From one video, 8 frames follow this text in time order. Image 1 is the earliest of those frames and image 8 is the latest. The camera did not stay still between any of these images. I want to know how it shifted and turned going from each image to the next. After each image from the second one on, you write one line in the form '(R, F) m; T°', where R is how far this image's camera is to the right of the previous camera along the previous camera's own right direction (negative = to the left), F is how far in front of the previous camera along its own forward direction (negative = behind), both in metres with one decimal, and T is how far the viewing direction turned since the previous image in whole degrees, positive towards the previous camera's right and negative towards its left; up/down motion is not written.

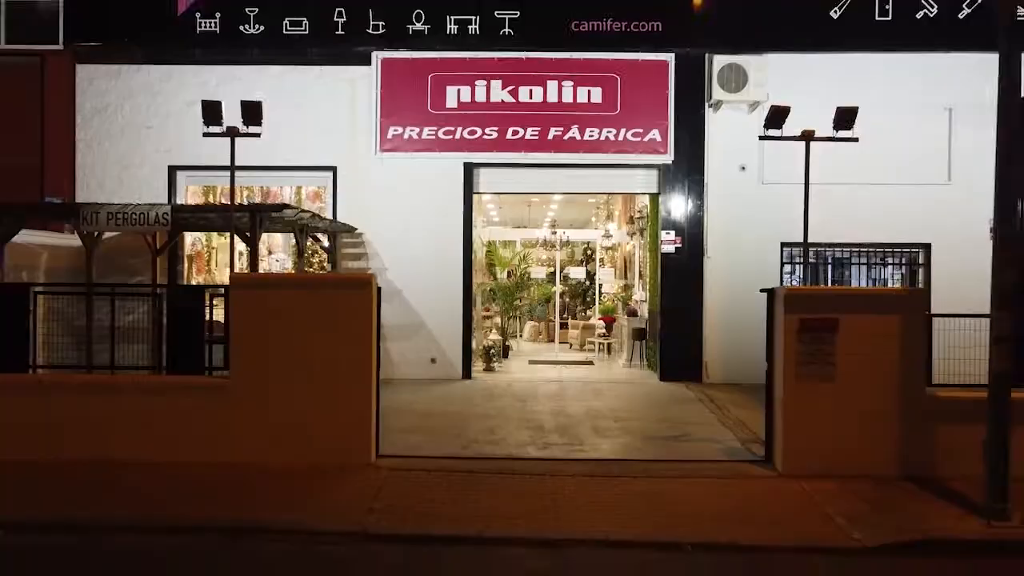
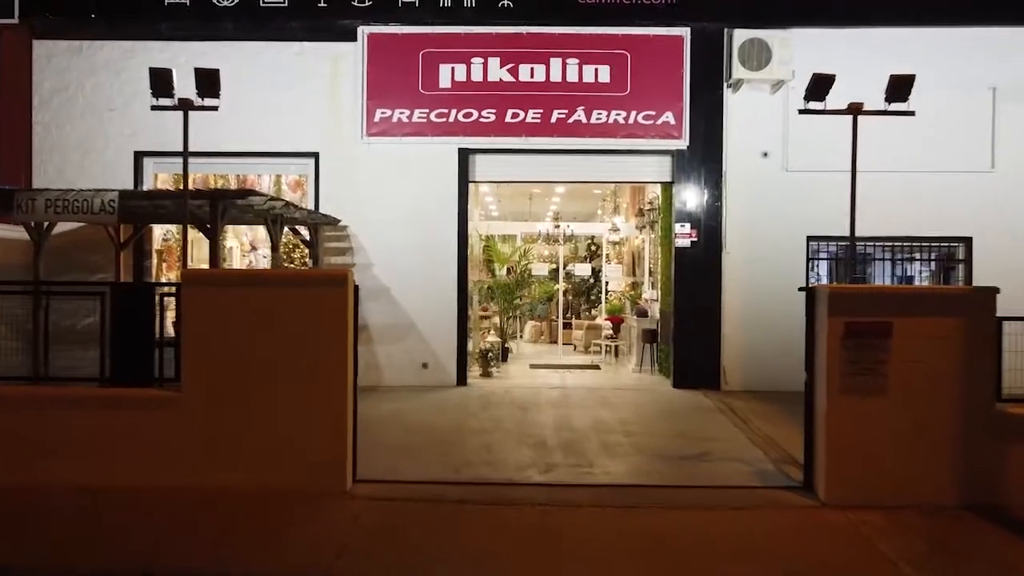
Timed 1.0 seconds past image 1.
(0.0, +0.9) m; 0°
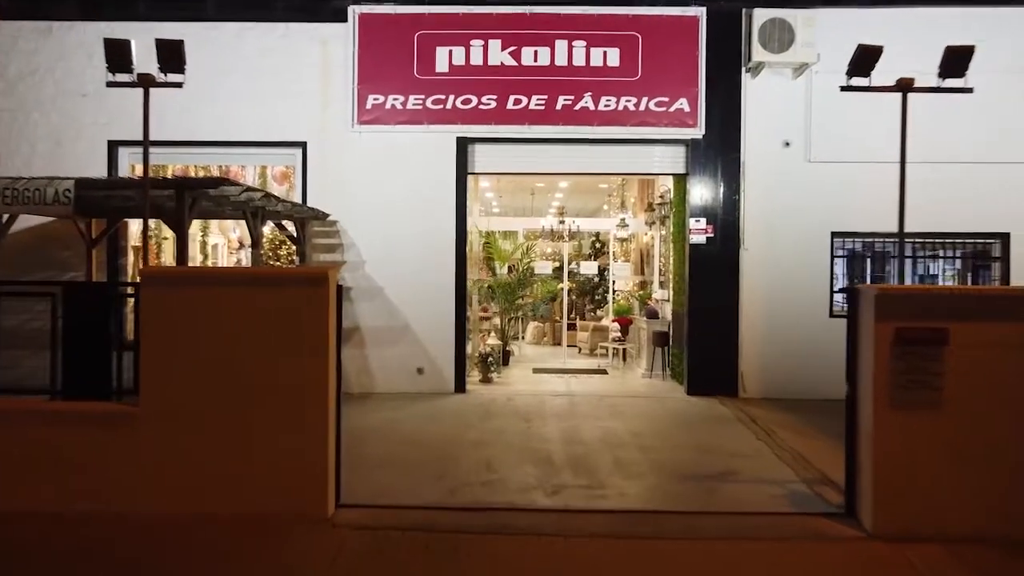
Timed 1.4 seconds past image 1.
(0.0, +0.6) m; 0°
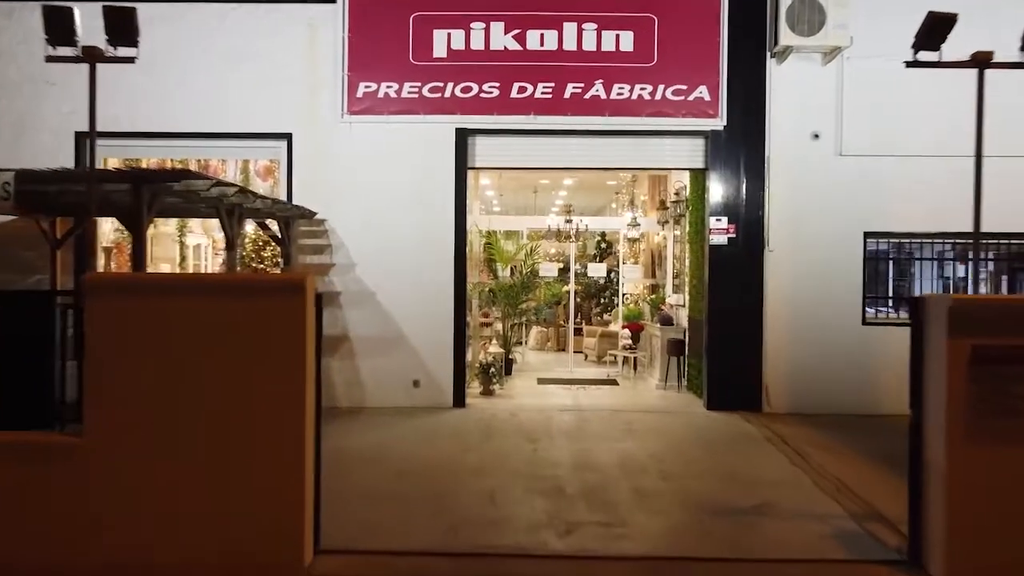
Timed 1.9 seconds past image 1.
(0.0, +0.7) m; 0°
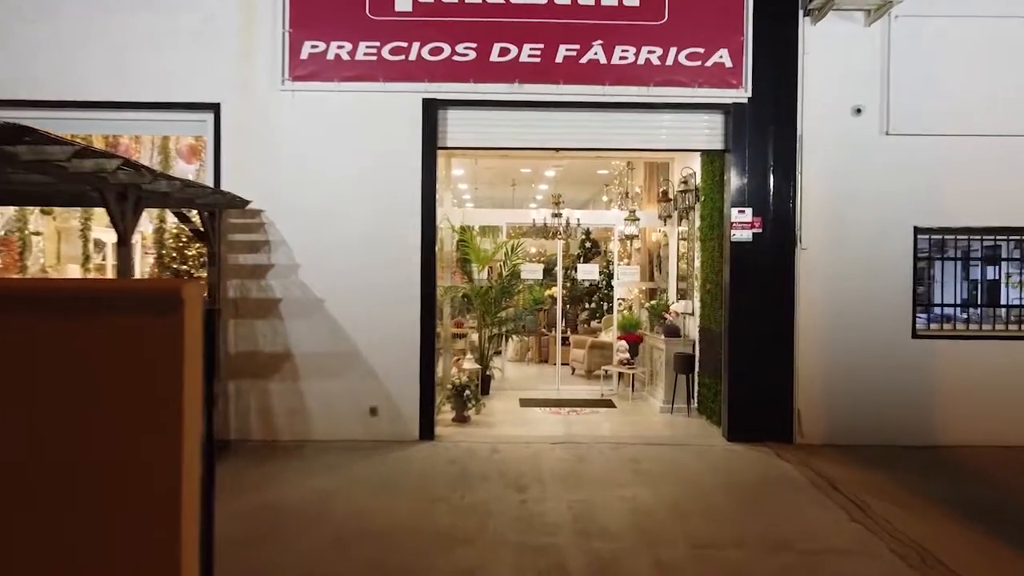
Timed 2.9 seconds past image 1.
(-0.1, +1.4) m; +2°
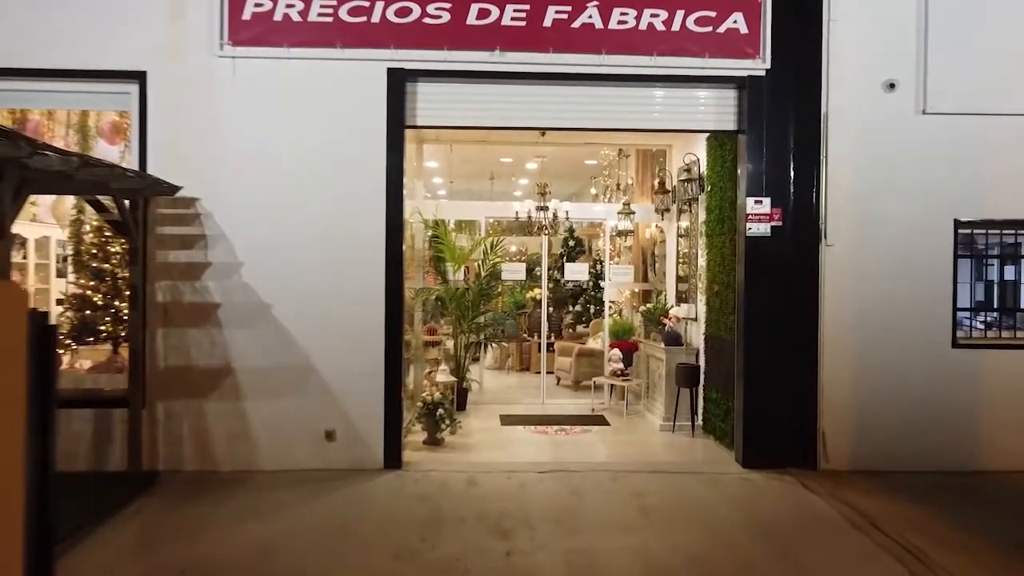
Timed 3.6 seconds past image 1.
(0.0, +0.9) m; +2°
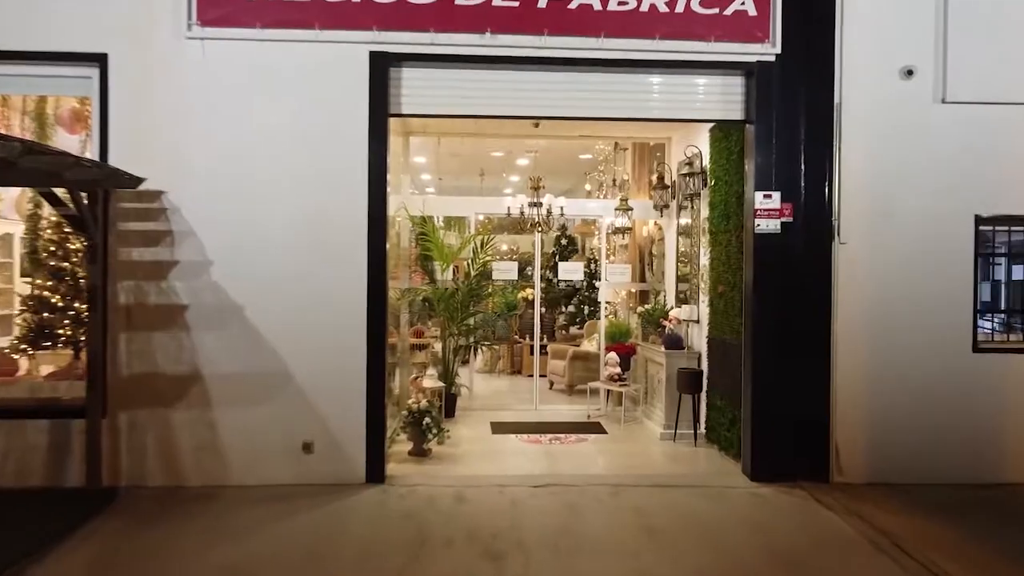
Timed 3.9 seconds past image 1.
(0.0, +0.4) m; +1°
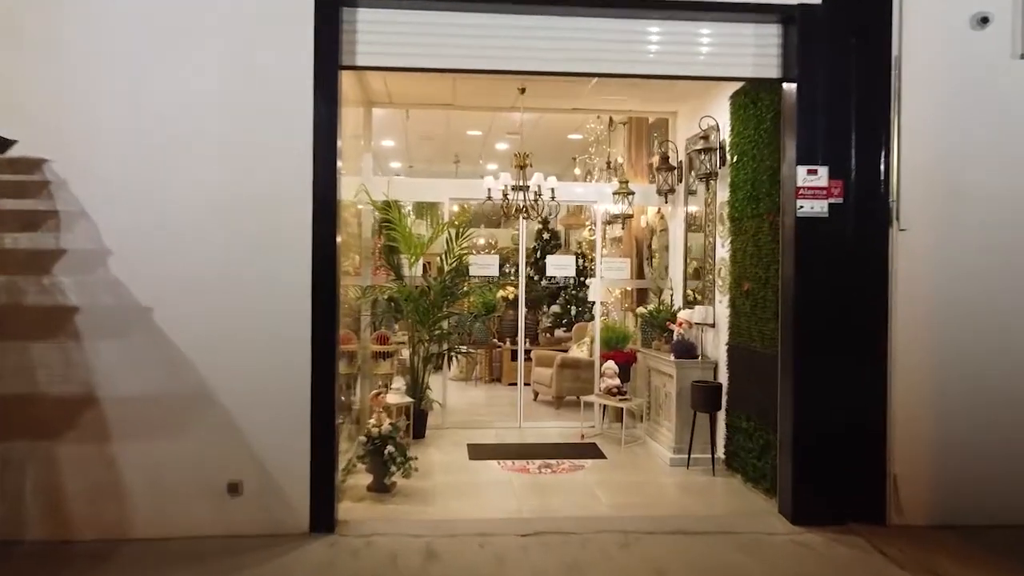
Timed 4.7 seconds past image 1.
(0.0, +1.0) m; +2°
